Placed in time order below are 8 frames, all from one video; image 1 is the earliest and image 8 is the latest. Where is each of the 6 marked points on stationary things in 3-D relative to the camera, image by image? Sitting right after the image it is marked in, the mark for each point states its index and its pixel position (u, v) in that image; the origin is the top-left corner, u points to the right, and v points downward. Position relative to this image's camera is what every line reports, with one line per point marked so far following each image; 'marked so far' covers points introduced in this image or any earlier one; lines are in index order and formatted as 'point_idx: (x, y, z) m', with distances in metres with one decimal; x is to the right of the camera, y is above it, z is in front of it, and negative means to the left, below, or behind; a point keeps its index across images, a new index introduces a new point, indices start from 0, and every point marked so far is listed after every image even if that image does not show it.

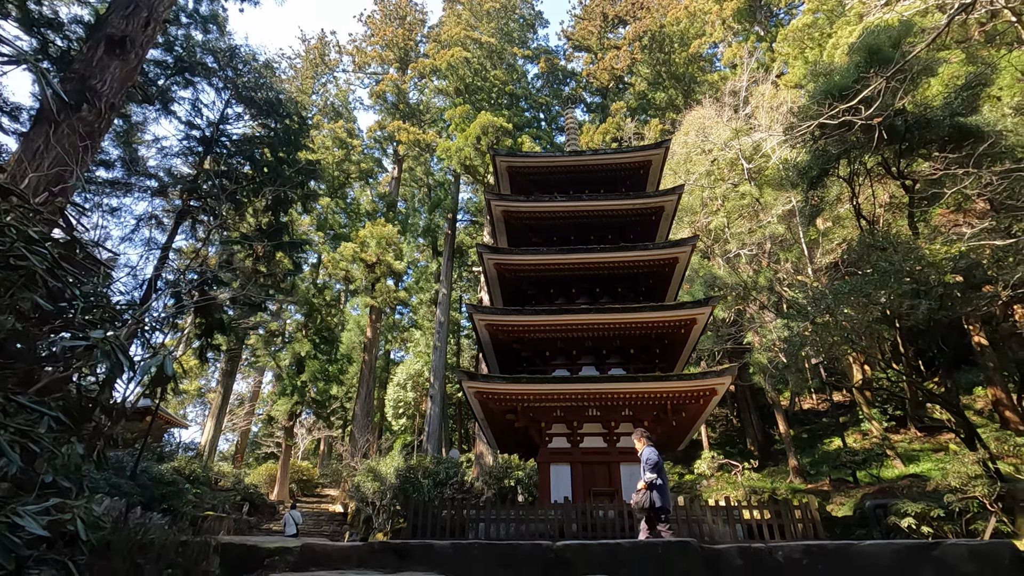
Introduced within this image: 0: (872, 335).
0: (+6.6, -0.9, +9.9) m
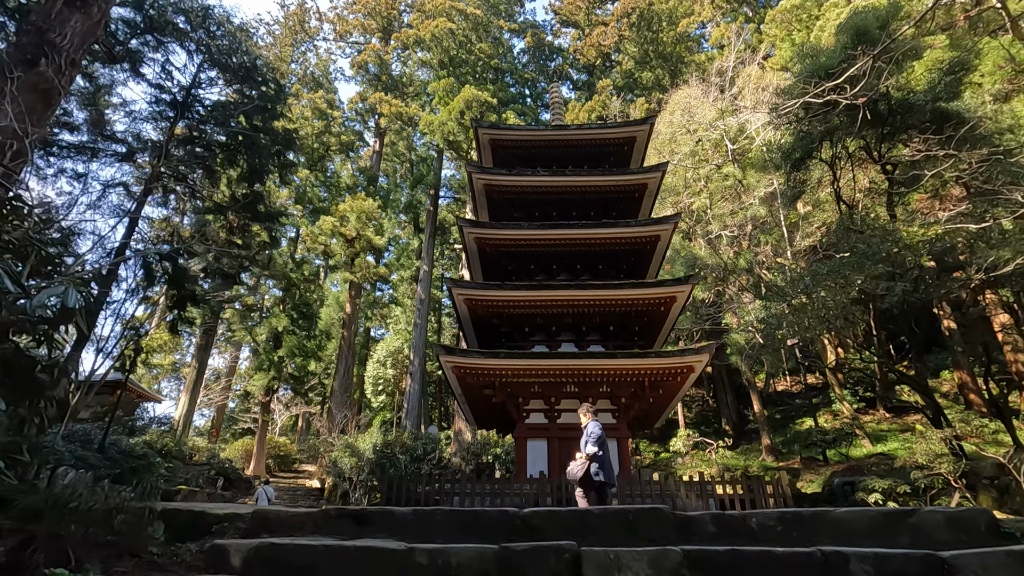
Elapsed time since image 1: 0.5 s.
0: (+6.3, -0.5, +10.0) m
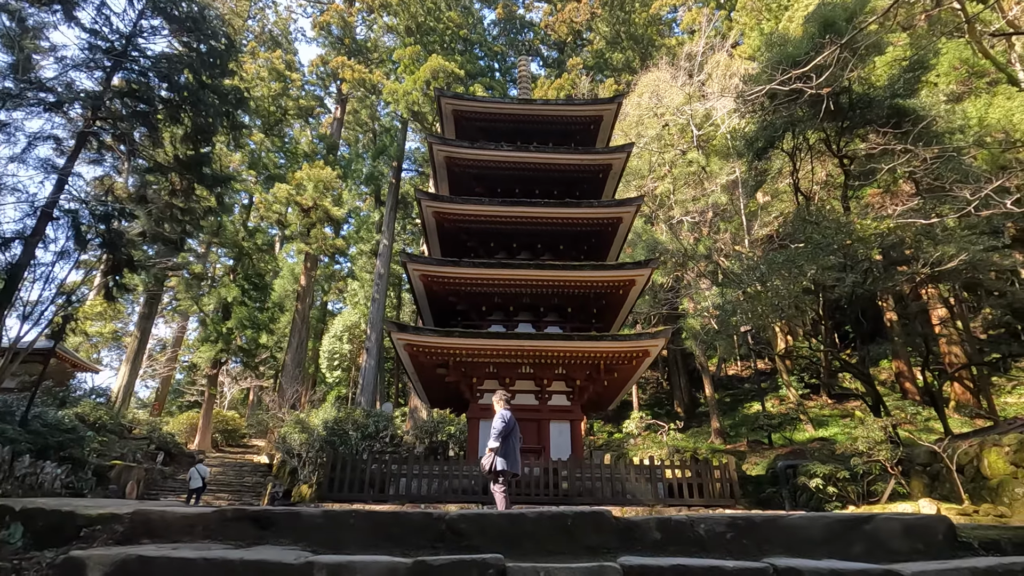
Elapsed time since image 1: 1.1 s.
0: (+5.5, -0.3, +10.2) m
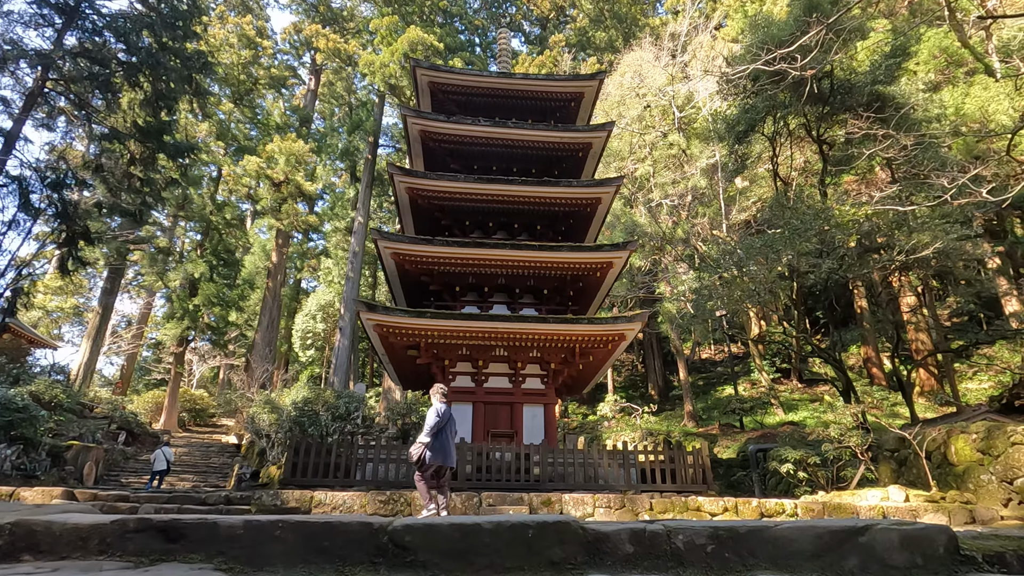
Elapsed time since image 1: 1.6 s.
0: (+5.0, -0.1, +10.2) m
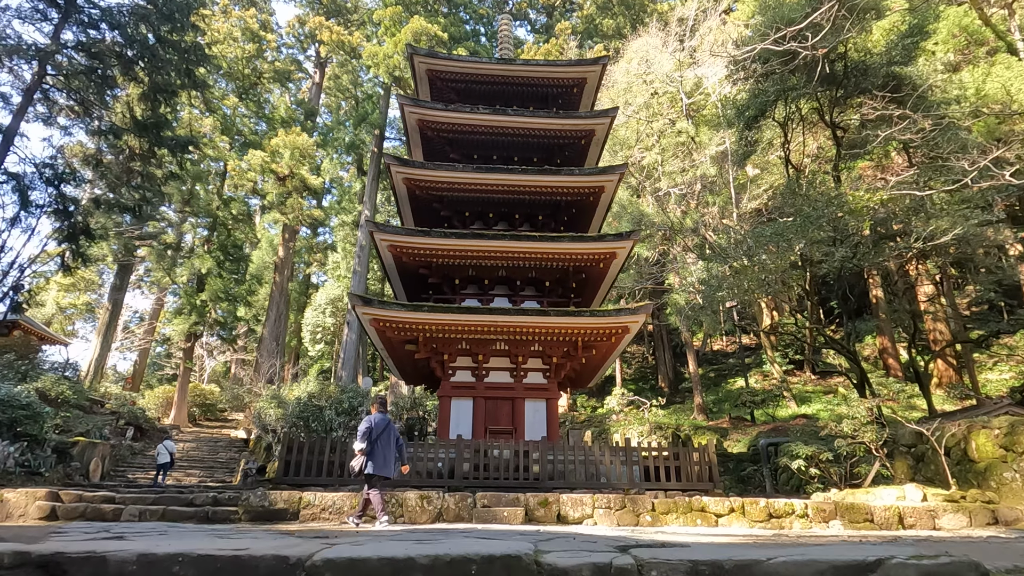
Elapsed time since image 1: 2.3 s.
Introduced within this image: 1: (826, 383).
0: (+5.1, +0.1, +9.9) m
1: (+9.1, -2.8, +15.5) m
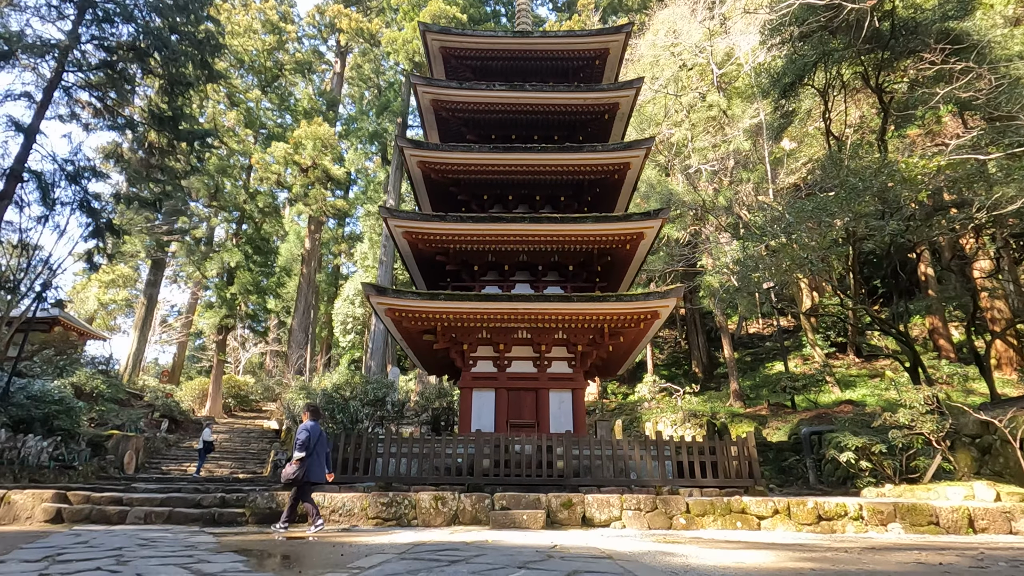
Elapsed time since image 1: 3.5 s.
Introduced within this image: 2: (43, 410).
0: (+5.5, +0.5, +9.3) m
1: (+9.9, -2.2, +14.7) m
2: (-8.1, -2.1, +9.2) m
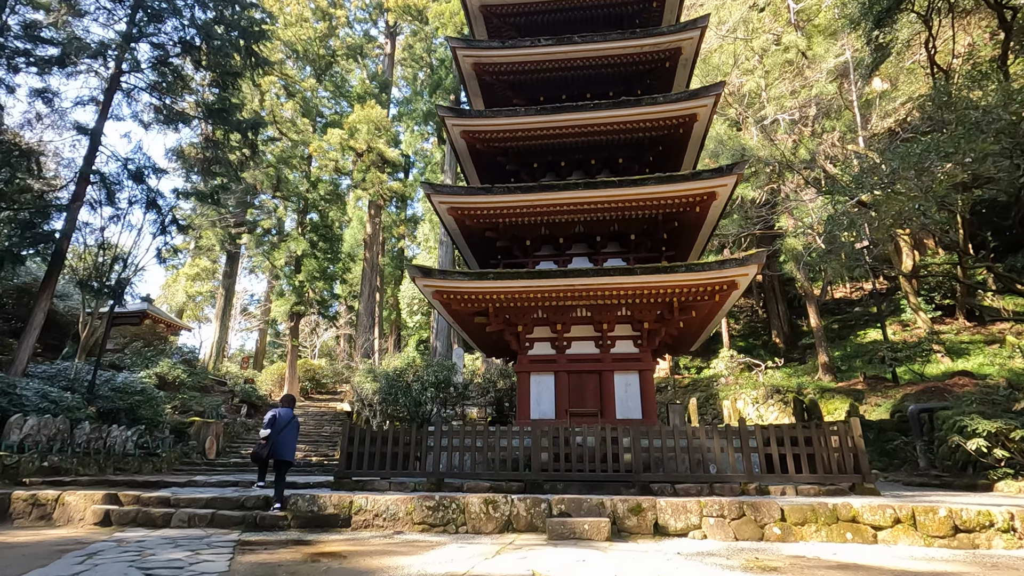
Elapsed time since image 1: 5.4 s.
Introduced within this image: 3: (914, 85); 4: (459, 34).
0: (+6.3, +1.1, +8.0) m
1: (+11.5, -1.1, +12.9) m
2: (-7.0, -2.0, +9.7) m
3: (+8.6, +4.4, +11.5) m
4: (-1.7, +7.9, +16.4) m
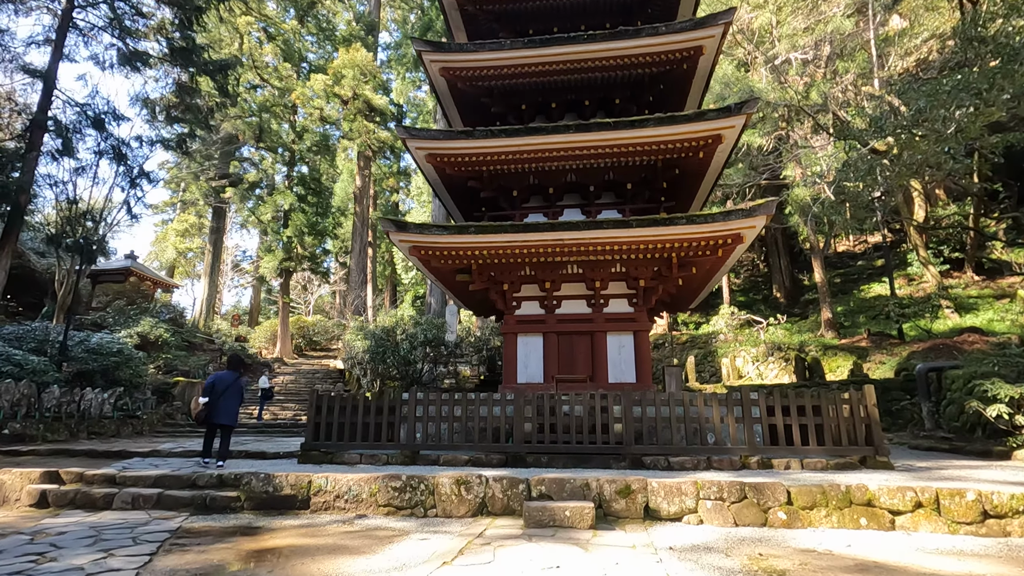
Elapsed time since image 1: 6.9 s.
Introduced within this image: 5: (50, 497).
0: (+6.2, +1.8, +7.3) m
1: (+11.3, +0.1, +12.5) m
2: (-7.1, -1.3, +9.3) m
3: (+8.4, +5.3, +10.6) m
4: (-1.9, +9.2, +15.1) m
5: (-3.2, -1.4, +3.7) m
